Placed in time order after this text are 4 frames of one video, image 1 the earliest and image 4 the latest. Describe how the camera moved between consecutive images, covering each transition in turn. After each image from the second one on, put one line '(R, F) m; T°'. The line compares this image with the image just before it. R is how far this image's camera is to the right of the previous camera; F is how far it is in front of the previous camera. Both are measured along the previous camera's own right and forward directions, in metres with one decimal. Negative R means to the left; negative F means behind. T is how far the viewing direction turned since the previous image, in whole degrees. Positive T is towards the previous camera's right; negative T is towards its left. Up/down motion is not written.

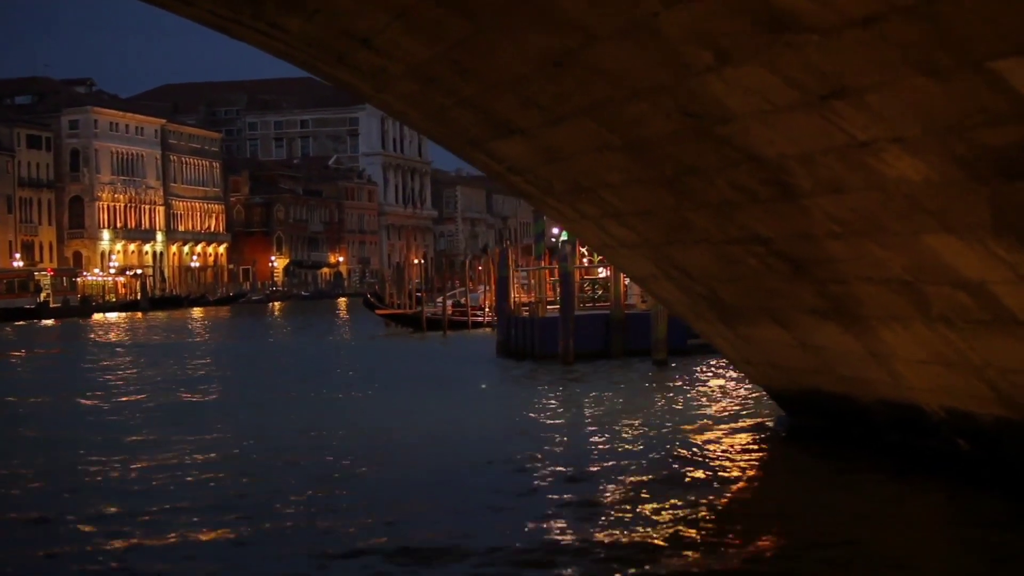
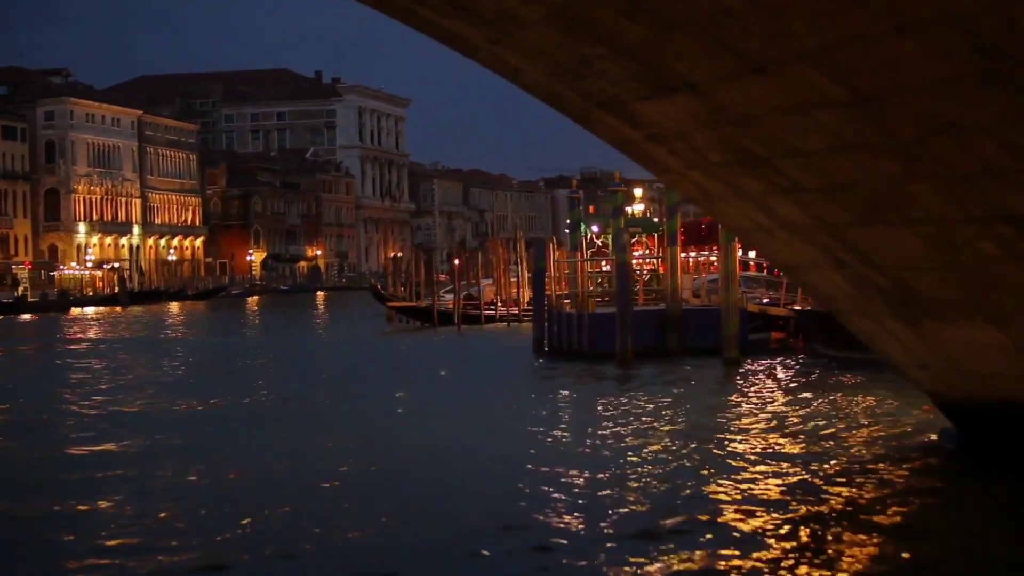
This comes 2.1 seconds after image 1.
(-1.1, +2.0) m; +1°
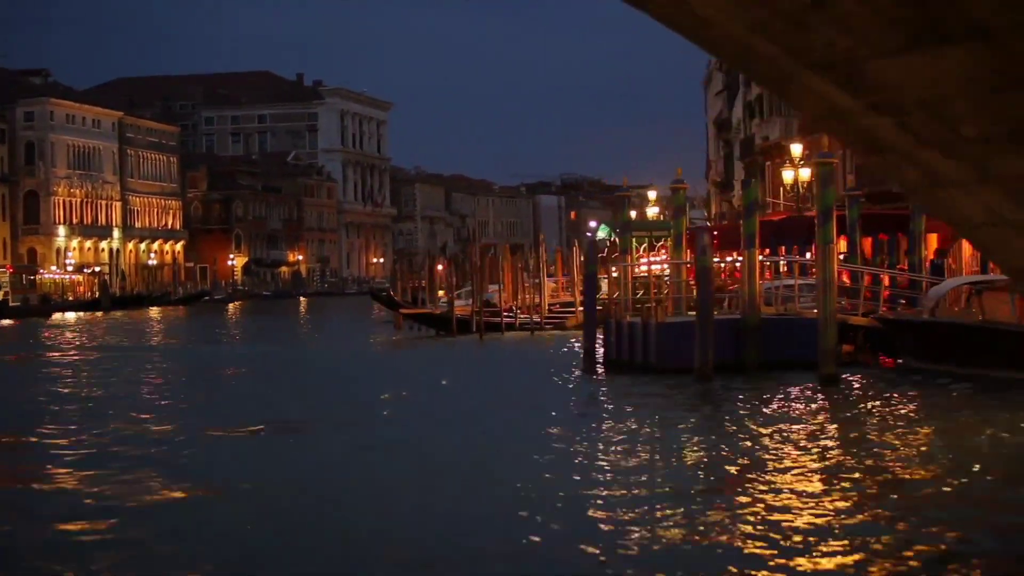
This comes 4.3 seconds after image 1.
(-1.1, +2.2) m; +1°
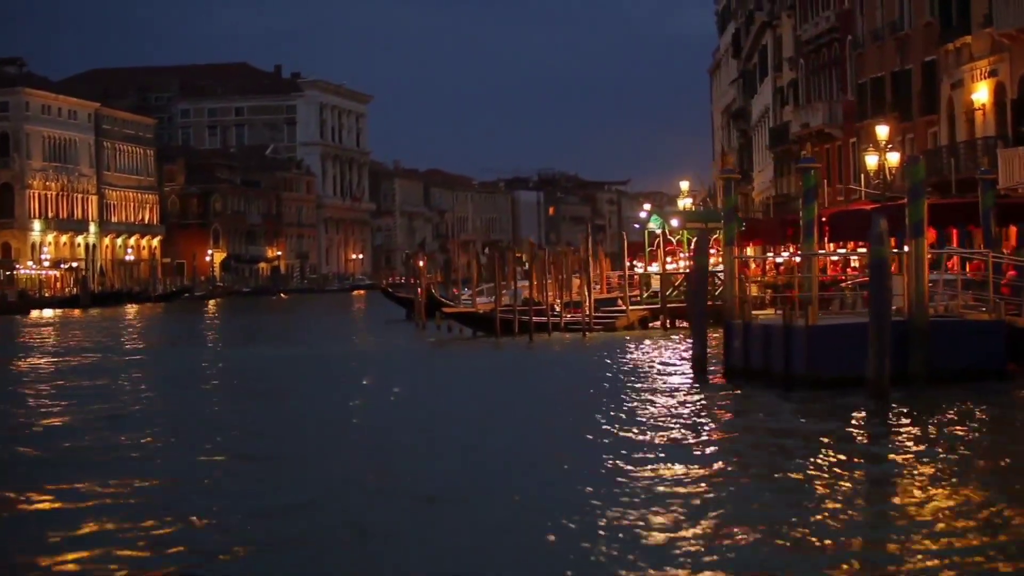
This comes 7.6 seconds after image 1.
(-1.7, +3.4) m; +1°
